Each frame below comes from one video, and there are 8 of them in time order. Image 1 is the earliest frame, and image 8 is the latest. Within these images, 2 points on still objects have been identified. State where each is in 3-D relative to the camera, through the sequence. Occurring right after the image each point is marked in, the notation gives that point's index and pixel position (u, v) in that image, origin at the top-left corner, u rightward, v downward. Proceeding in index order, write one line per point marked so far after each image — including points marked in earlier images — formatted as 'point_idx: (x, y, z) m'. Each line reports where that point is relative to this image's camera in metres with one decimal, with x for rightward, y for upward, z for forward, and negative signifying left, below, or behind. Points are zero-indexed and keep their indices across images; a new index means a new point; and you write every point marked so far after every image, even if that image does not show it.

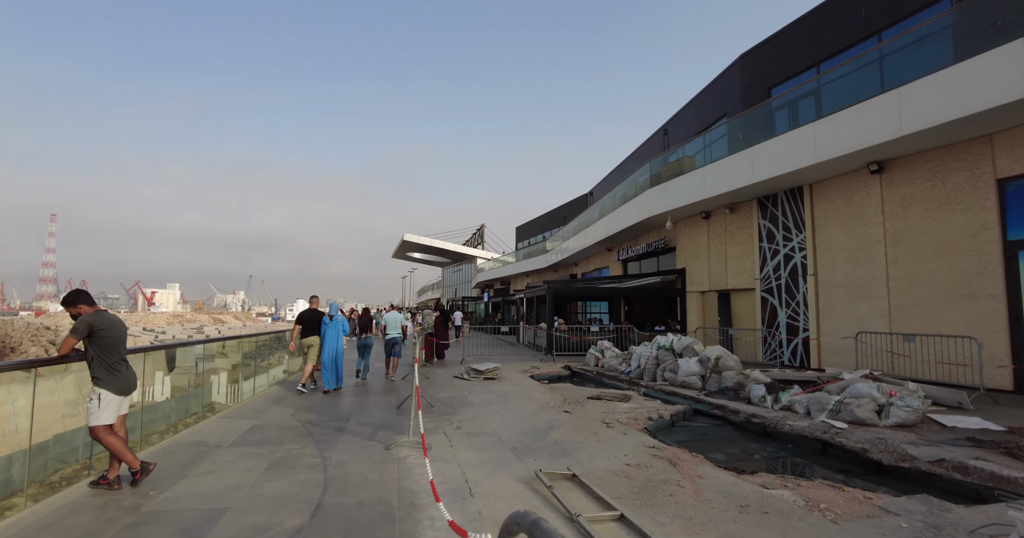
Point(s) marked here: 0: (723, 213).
0: (+7.0, +1.9, +13.6) m
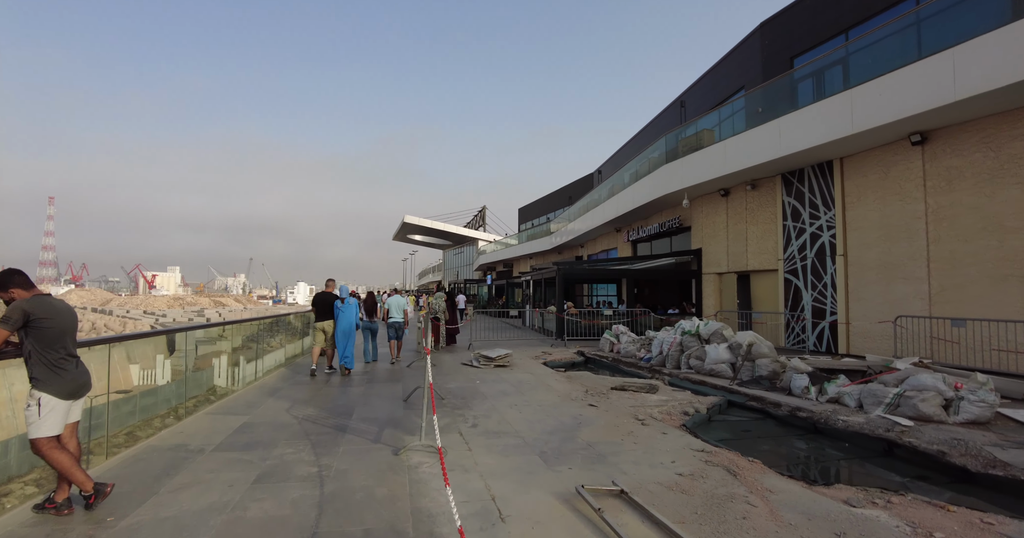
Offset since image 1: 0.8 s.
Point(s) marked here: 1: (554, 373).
0: (+7.3, +2.5, +12.8) m
1: (+0.8, -2.0, +7.8) m
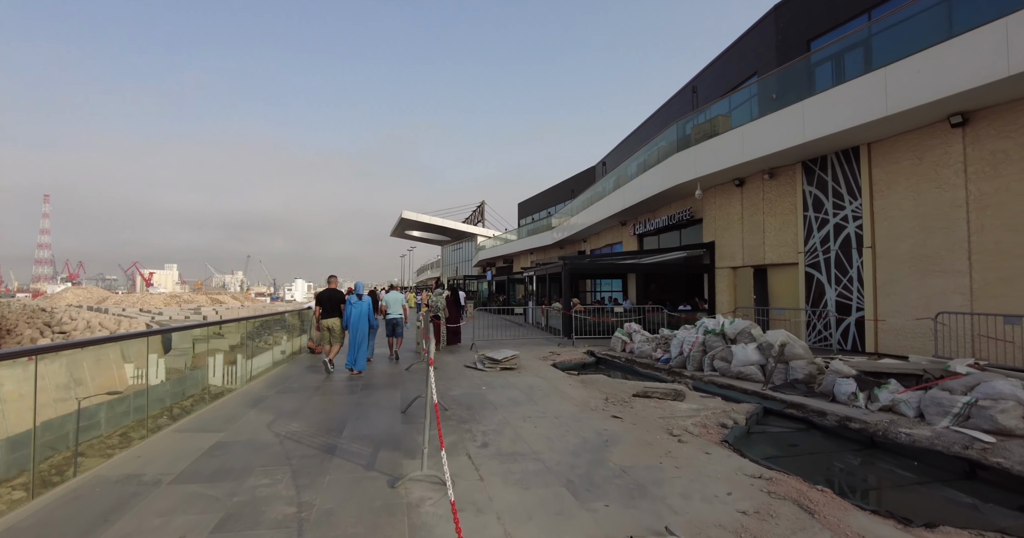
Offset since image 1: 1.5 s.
0: (+7.4, +2.7, +12.1) m
1: (+1.0, -1.9, +7.1) m
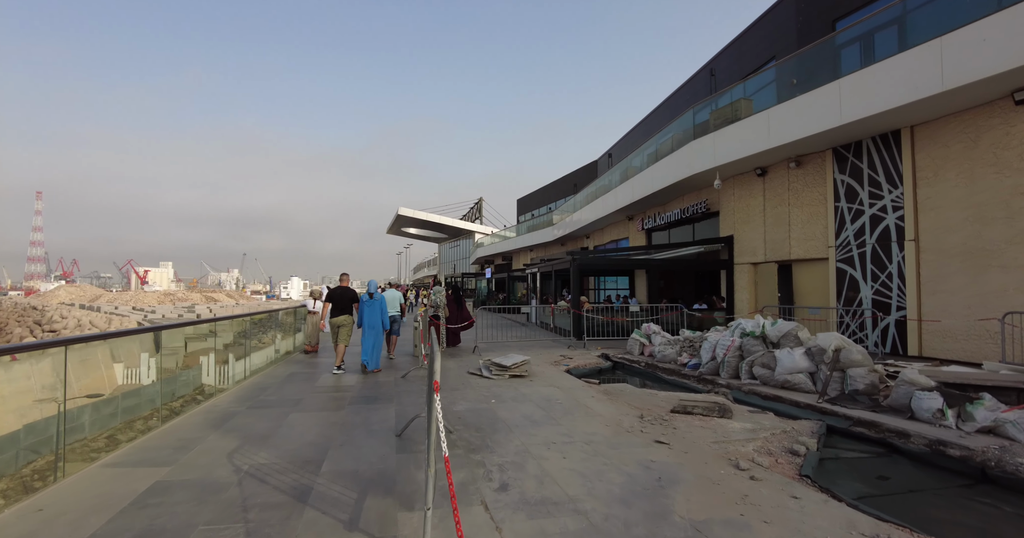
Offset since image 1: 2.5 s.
0: (+7.6, +2.8, +11.2) m
1: (+1.1, -1.8, +6.2) m
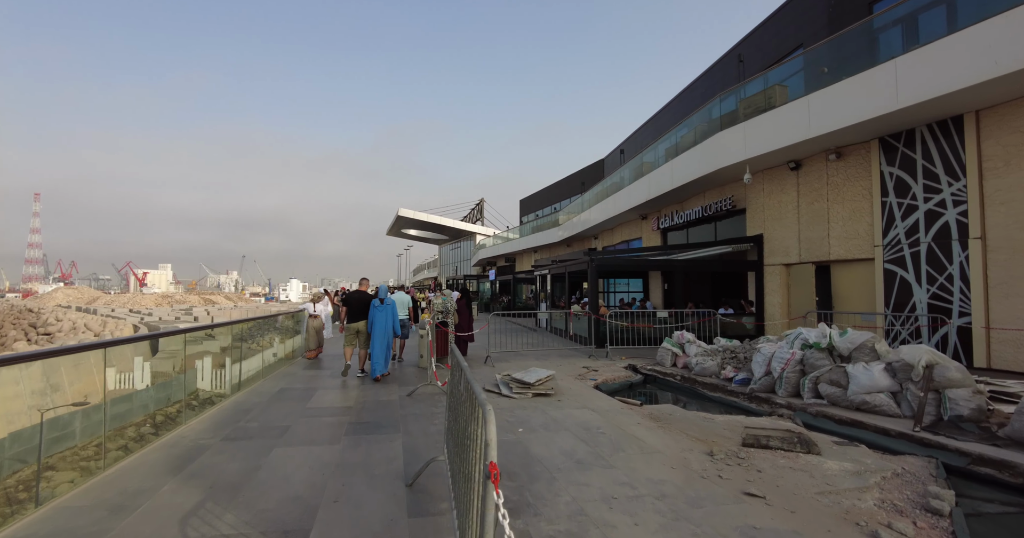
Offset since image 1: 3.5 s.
0: (+7.9, +2.8, +10.3) m
1: (+1.5, -1.8, +5.3) m
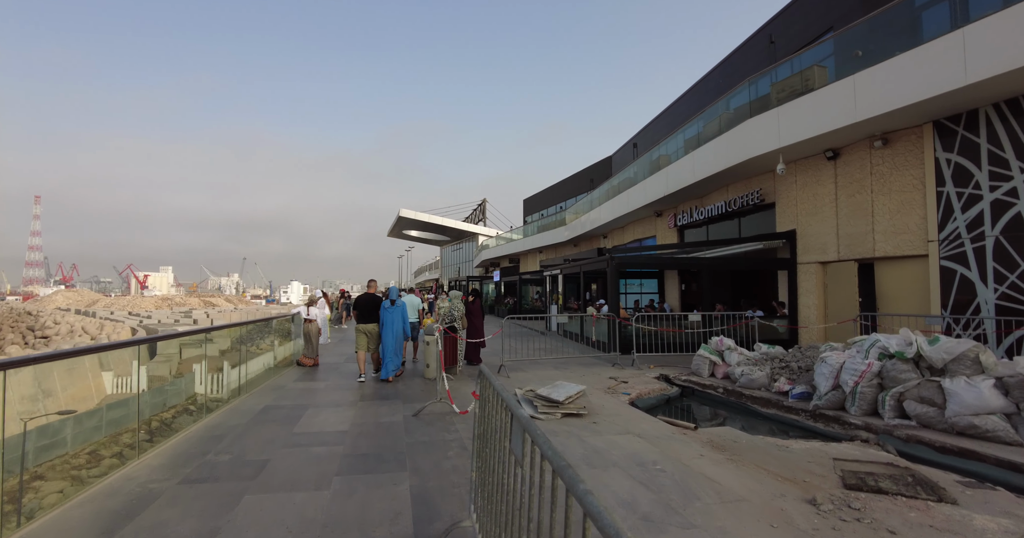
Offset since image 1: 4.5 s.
0: (+8.2, +2.8, +9.4) m
1: (+1.8, -1.8, +4.4) m
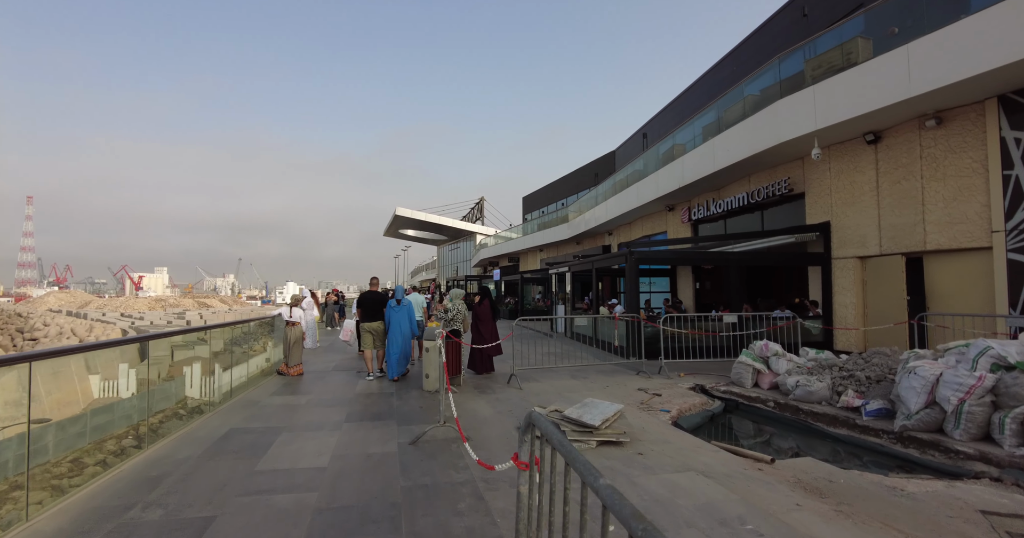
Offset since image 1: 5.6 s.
0: (+8.4, +2.9, +8.5) m
1: (+2.0, -1.7, +3.4) m
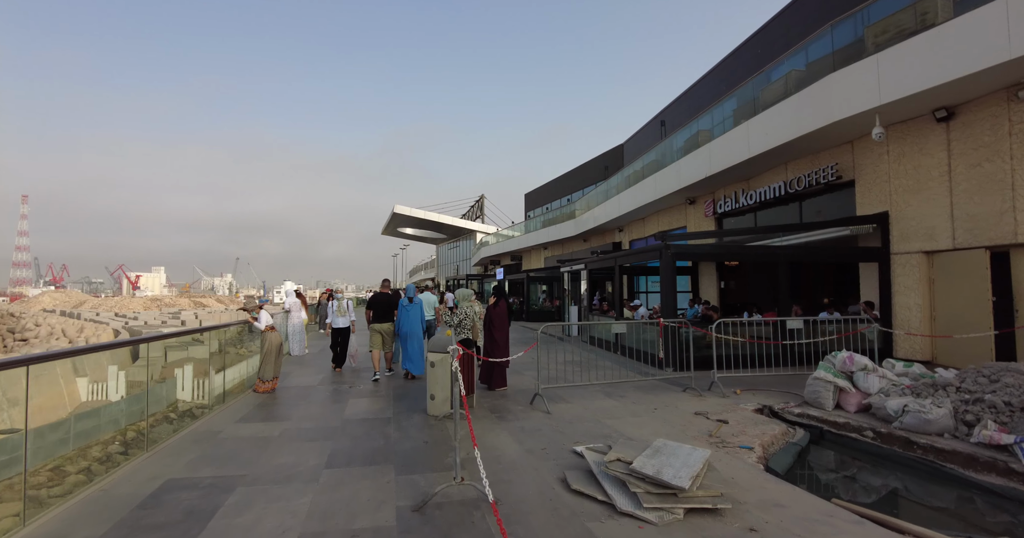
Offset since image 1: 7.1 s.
0: (+8.7, +3.0, +7.3) m
1: (+2.4, -1.6, +2.2) m
